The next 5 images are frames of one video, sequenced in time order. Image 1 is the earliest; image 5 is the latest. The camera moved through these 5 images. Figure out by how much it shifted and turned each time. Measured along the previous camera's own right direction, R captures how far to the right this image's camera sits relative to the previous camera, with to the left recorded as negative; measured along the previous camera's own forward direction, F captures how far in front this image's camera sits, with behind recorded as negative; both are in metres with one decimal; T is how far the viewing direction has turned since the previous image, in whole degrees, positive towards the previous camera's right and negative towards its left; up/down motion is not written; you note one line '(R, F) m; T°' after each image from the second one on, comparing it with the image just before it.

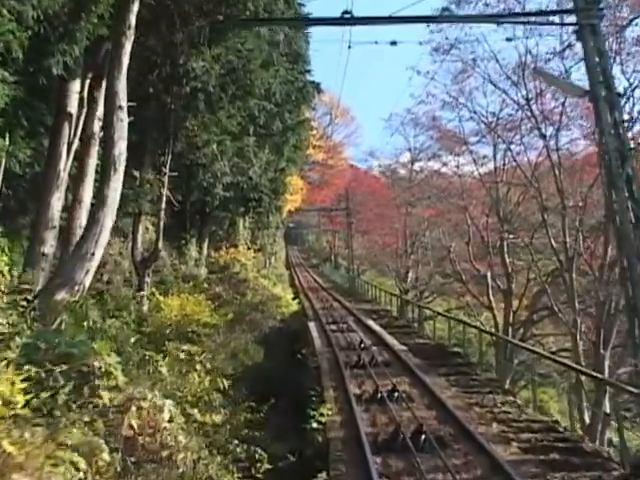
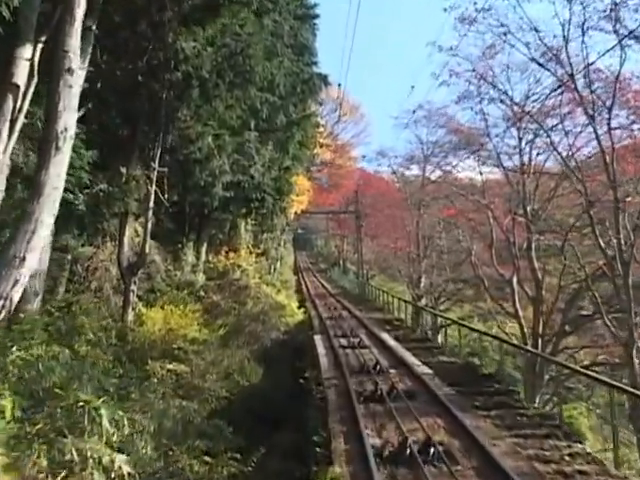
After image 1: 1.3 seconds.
(0.0, +1.9) m; -1°
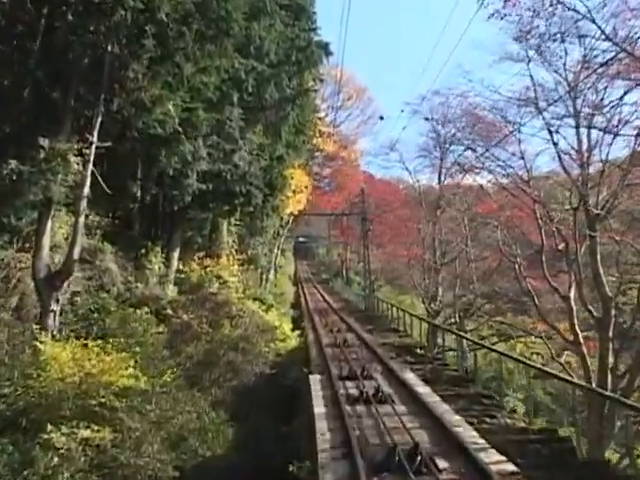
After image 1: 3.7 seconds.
(0.0, +4.3) m; 0°
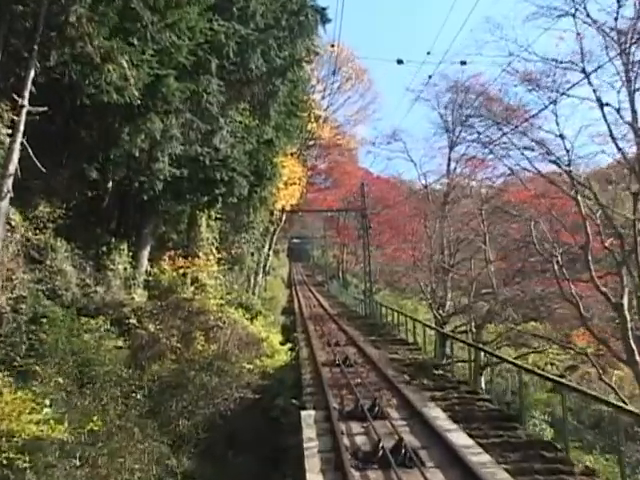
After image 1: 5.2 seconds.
(0.0, +2.7) m; 0°
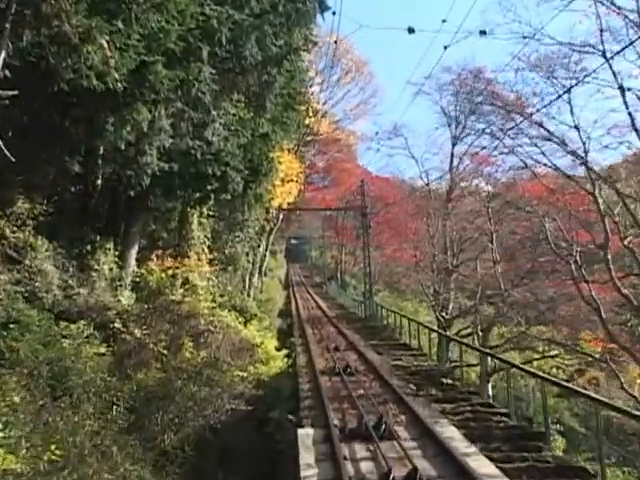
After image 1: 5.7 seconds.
(0.0, +0.9) m; 0°
